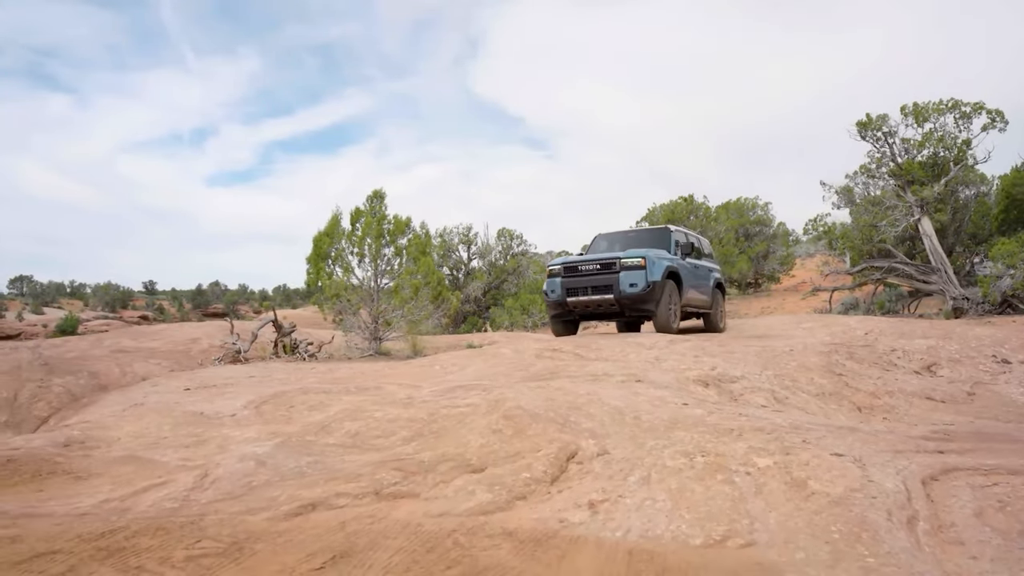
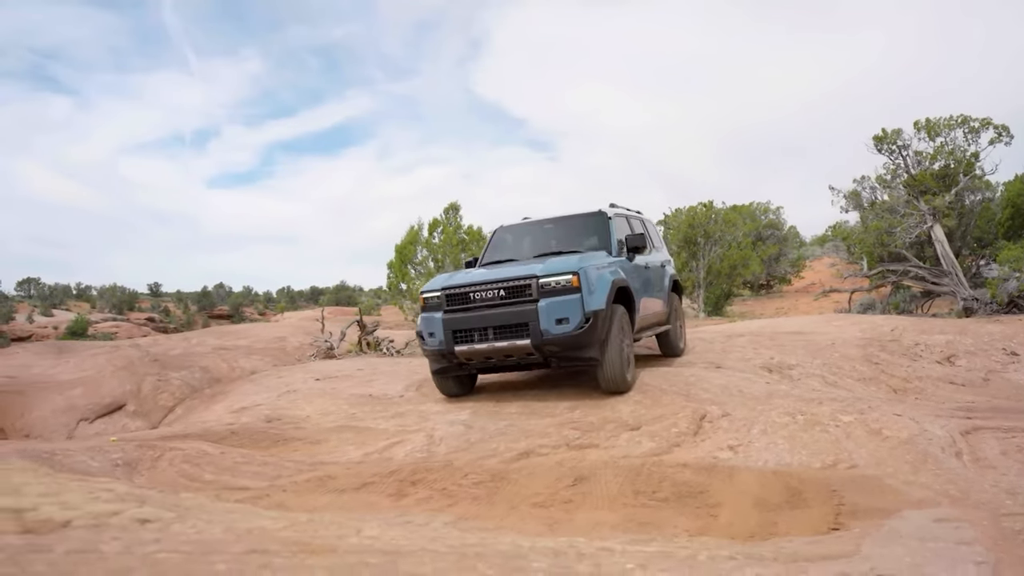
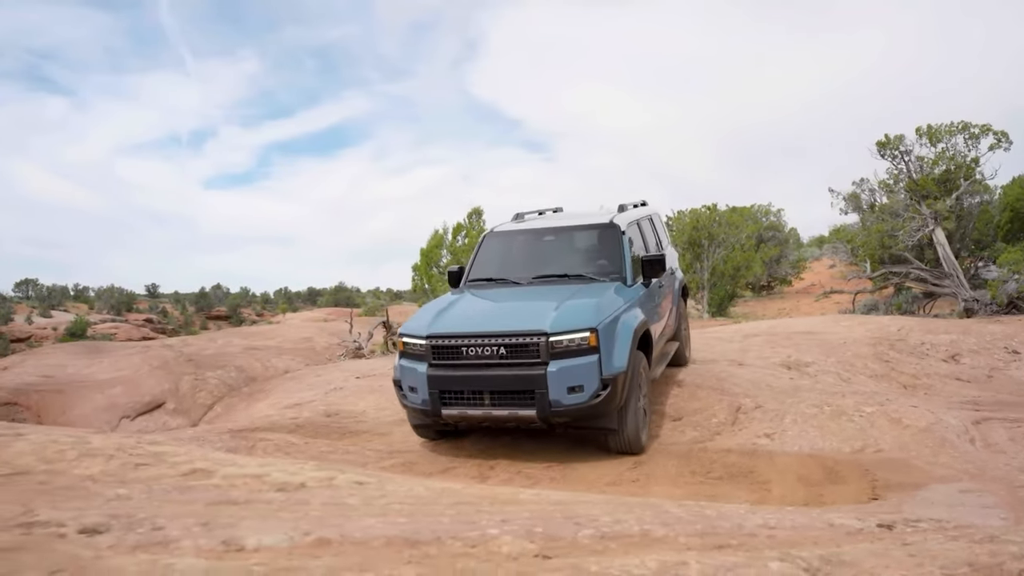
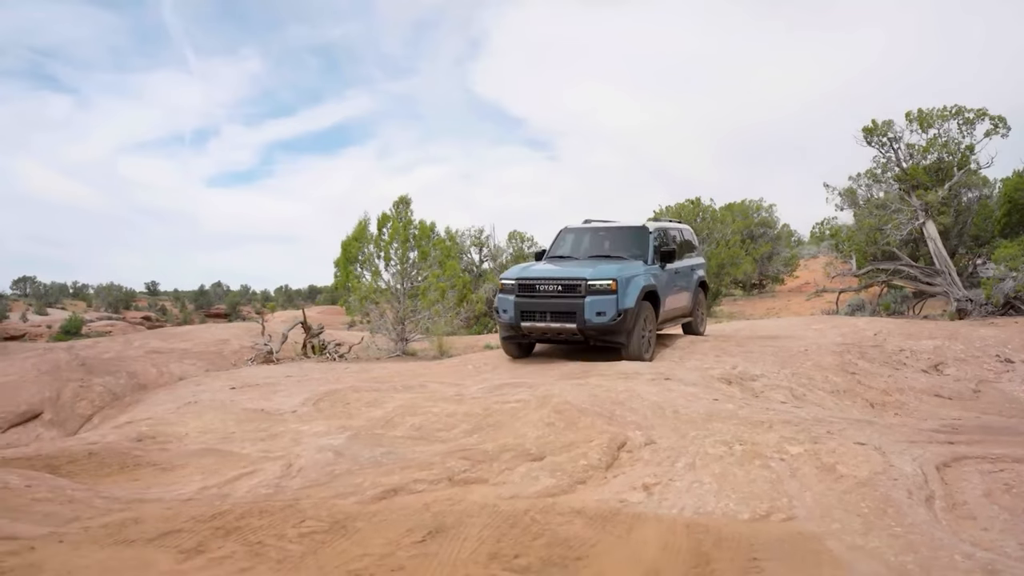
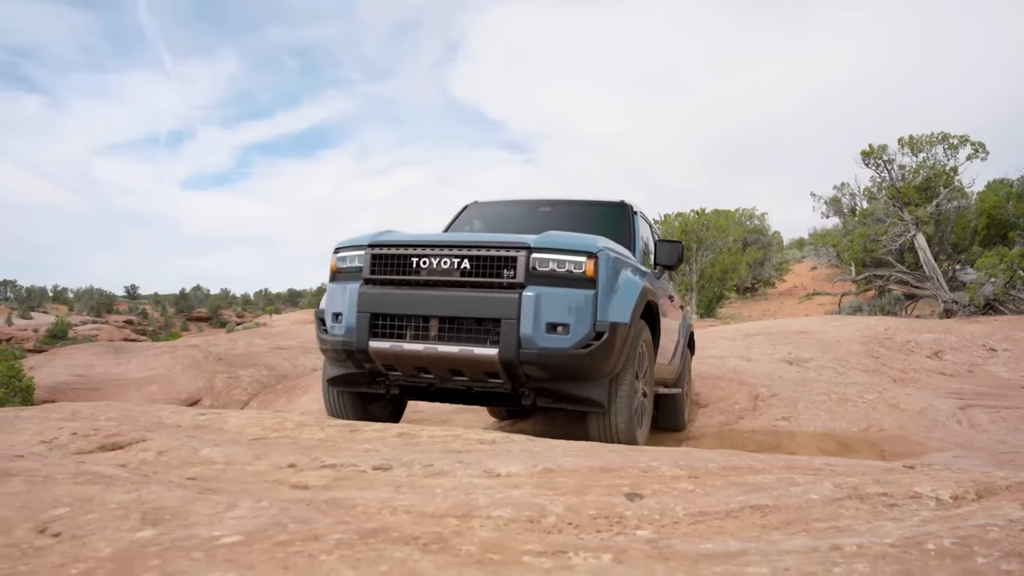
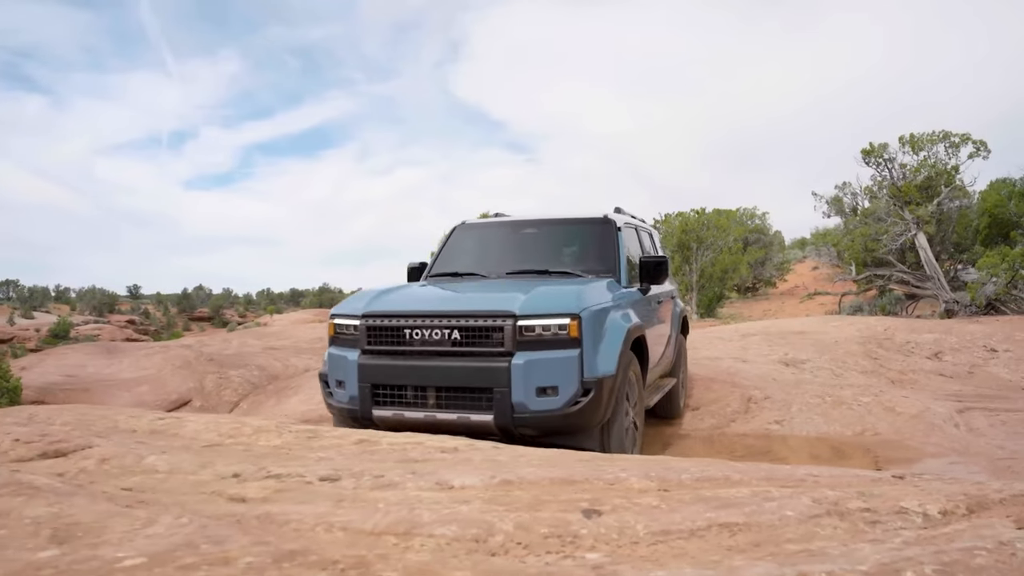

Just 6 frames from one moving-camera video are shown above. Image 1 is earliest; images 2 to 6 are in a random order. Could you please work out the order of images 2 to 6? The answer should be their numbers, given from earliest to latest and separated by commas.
4, 2, 3, 6, 5
